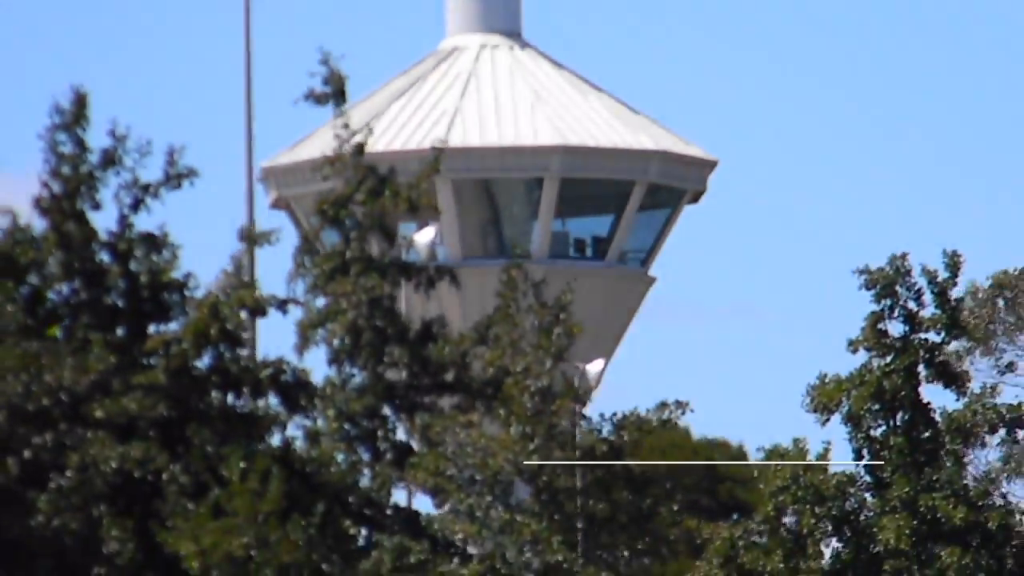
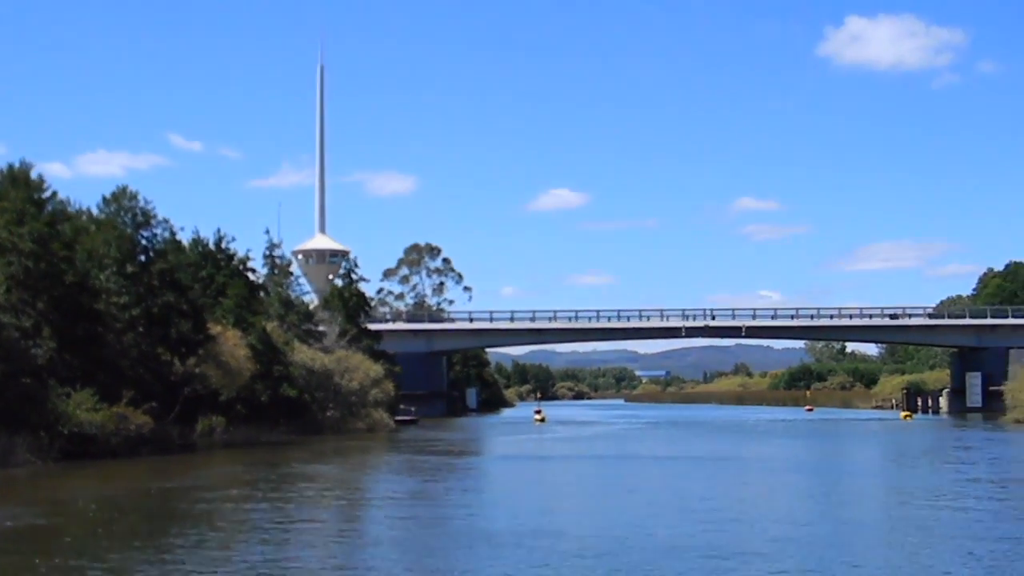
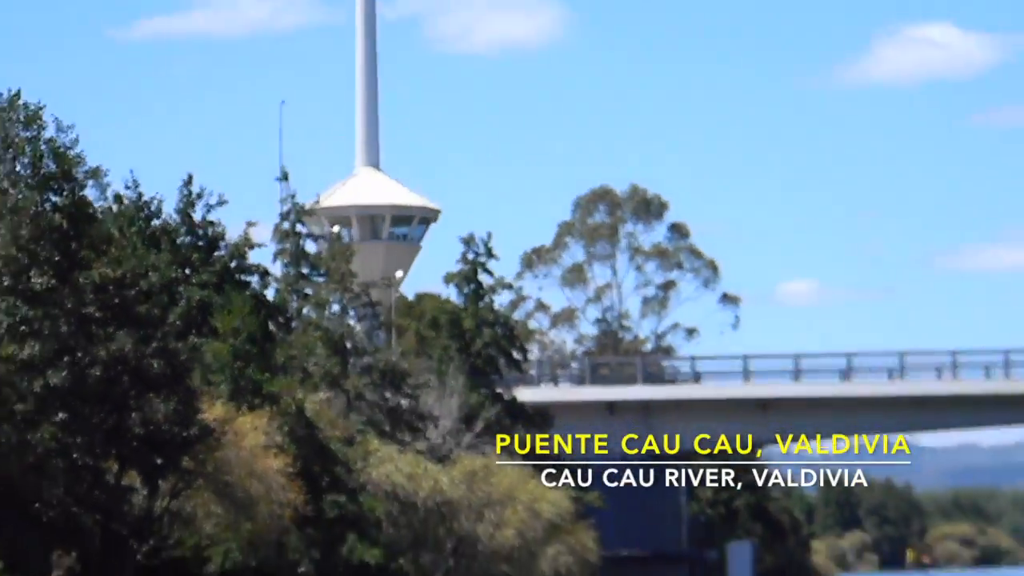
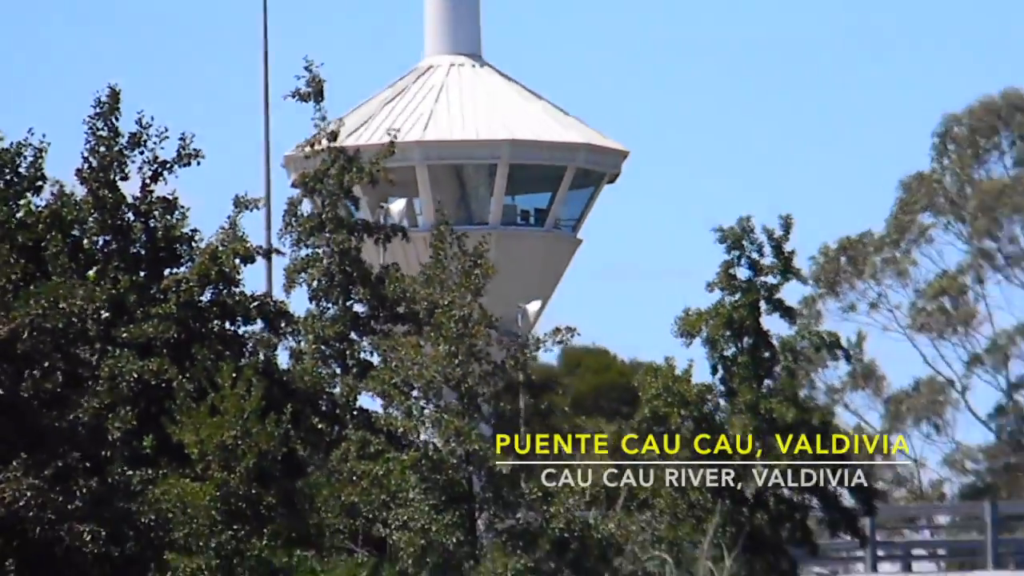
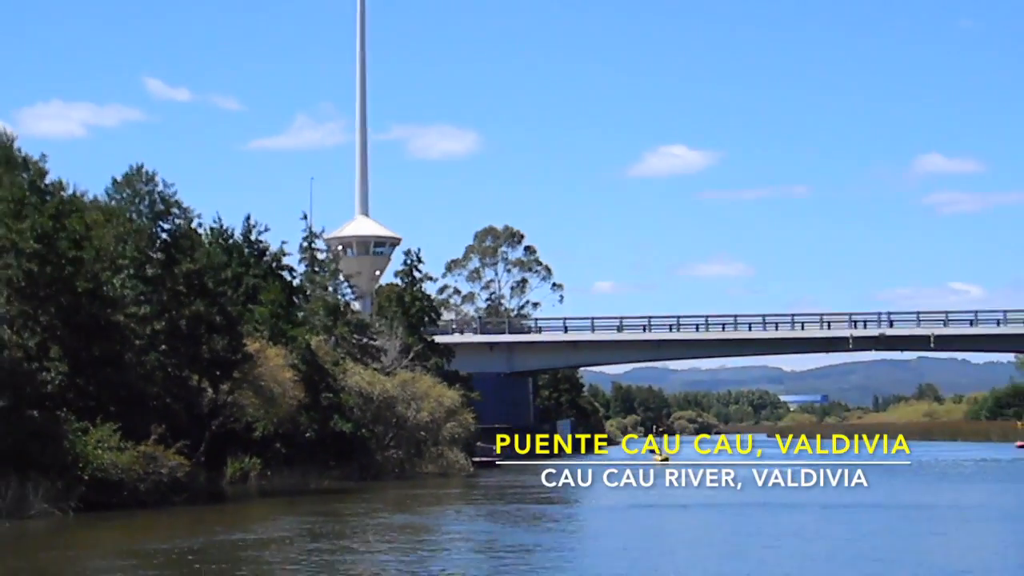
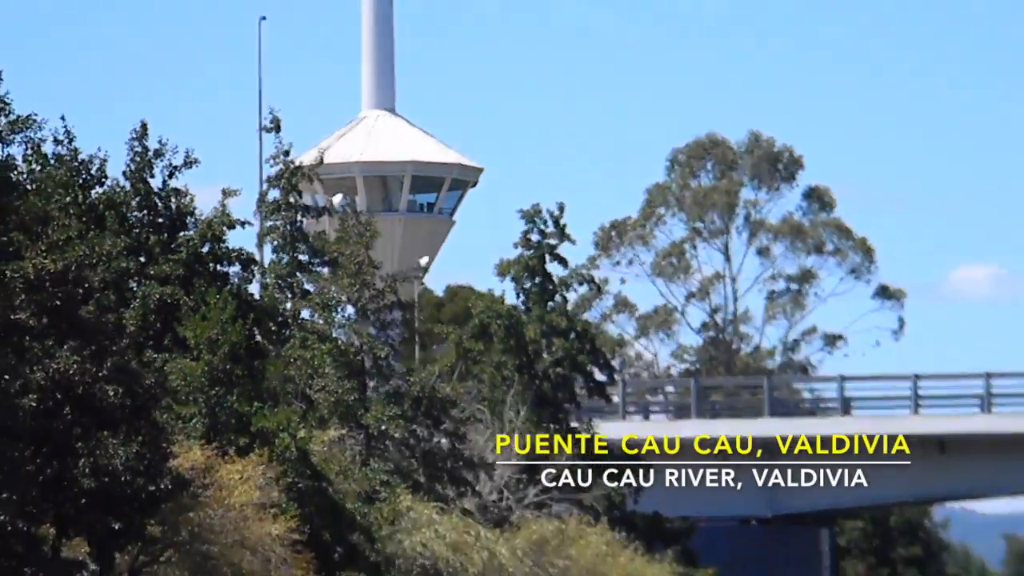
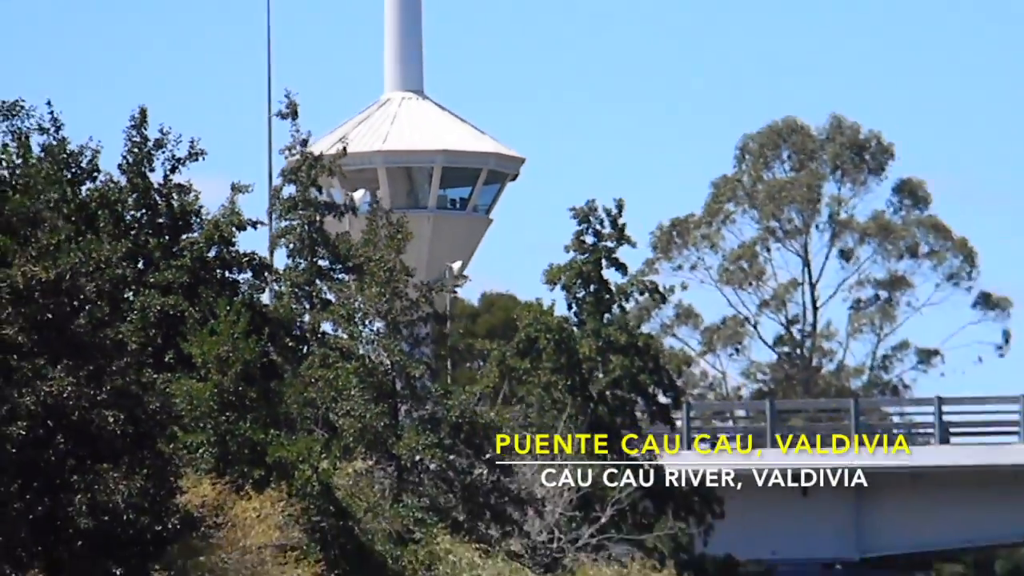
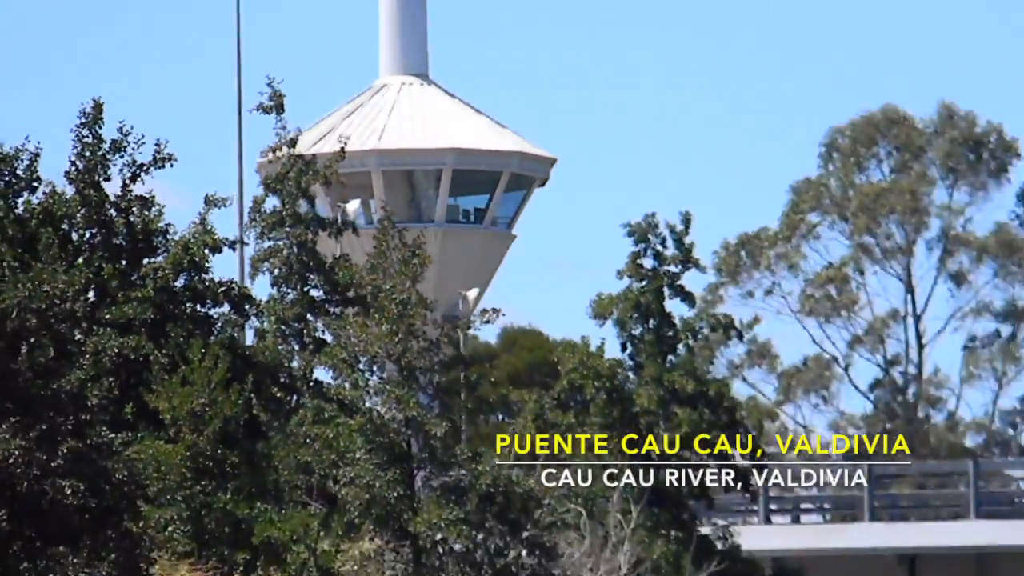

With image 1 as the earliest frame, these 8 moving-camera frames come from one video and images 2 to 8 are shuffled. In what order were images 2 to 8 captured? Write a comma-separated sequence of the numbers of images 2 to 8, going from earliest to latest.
4, 8, 7, 6, 3, 5, 2
